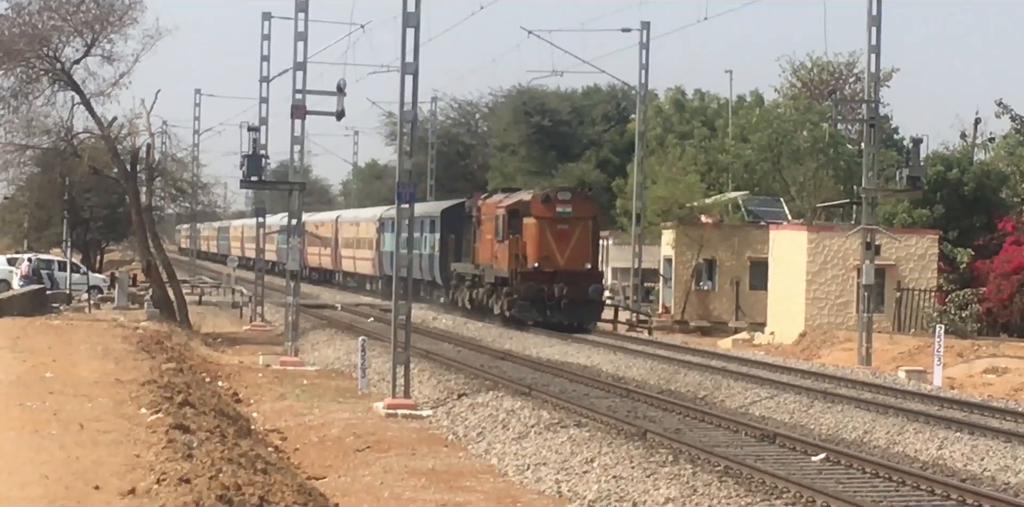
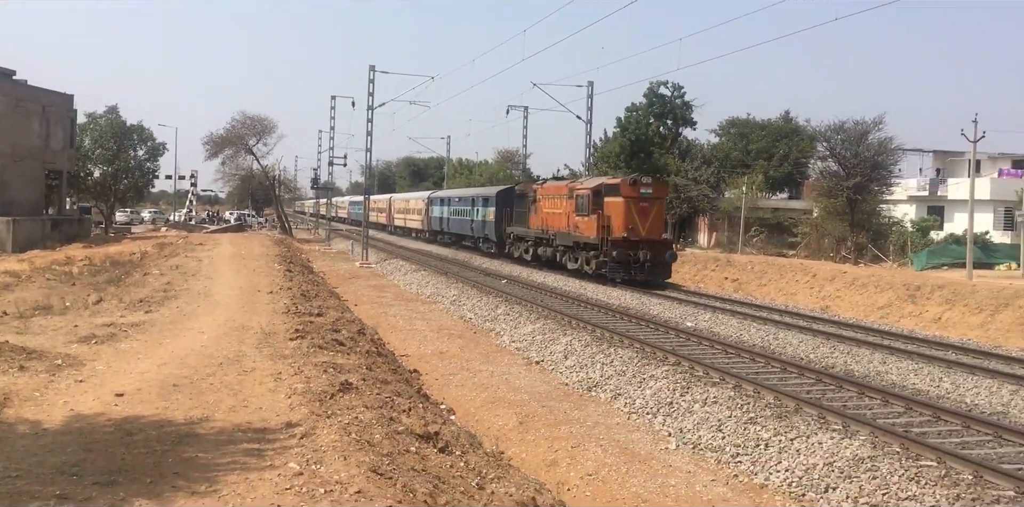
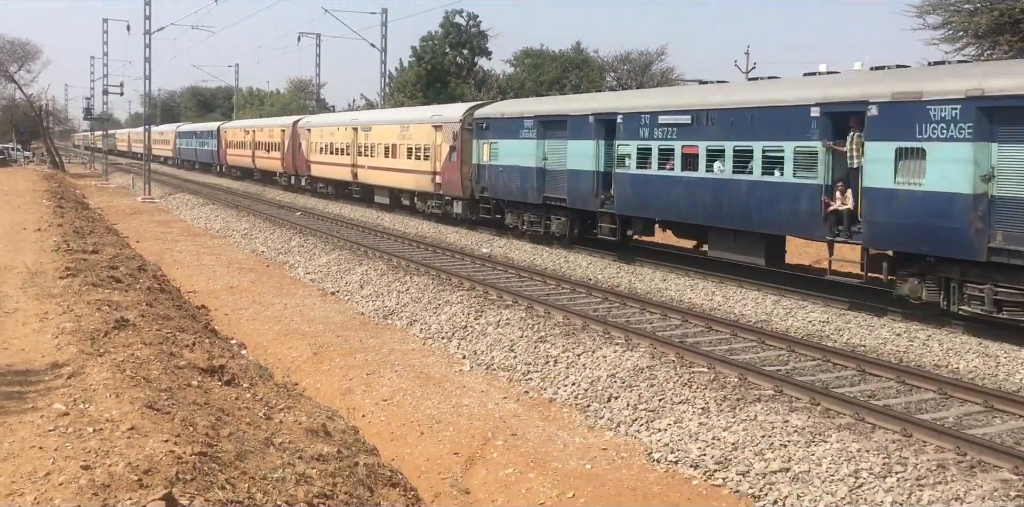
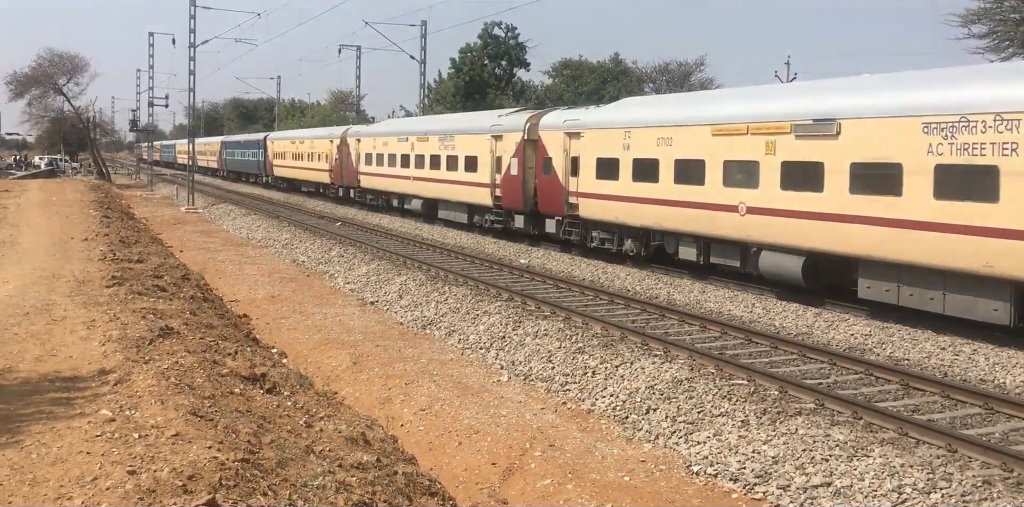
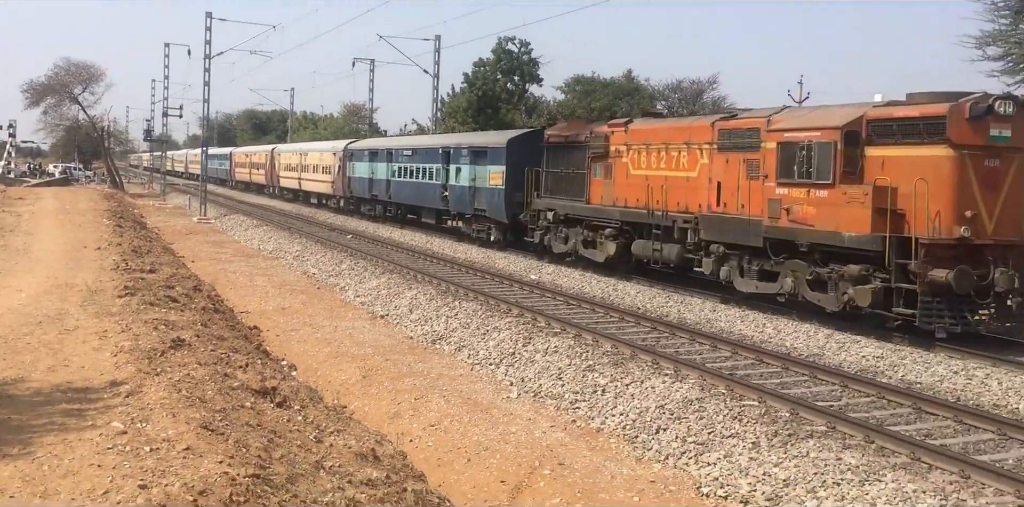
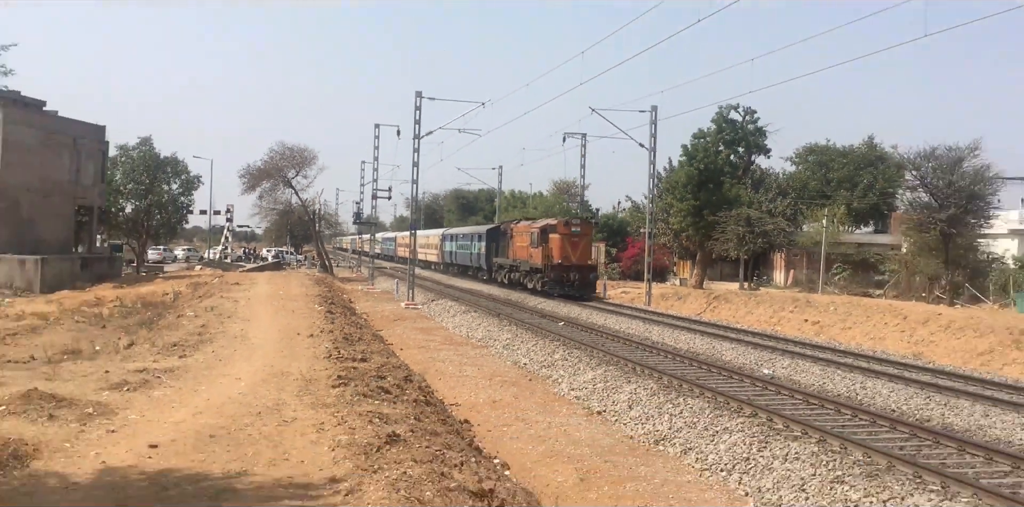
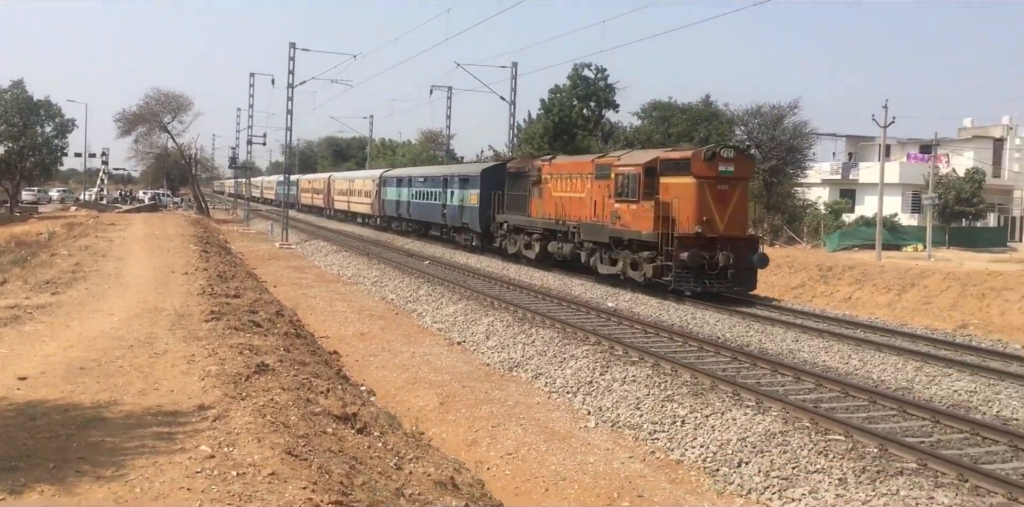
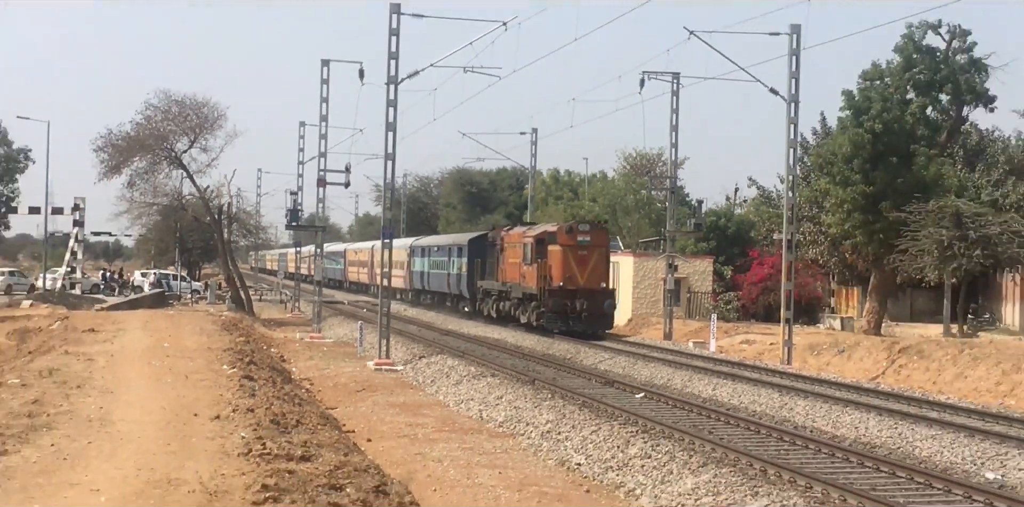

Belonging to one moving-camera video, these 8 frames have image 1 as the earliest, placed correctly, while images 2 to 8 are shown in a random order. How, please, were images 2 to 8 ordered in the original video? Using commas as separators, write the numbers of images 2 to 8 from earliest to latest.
8, 6, 2, 7, 5, 3, 4
